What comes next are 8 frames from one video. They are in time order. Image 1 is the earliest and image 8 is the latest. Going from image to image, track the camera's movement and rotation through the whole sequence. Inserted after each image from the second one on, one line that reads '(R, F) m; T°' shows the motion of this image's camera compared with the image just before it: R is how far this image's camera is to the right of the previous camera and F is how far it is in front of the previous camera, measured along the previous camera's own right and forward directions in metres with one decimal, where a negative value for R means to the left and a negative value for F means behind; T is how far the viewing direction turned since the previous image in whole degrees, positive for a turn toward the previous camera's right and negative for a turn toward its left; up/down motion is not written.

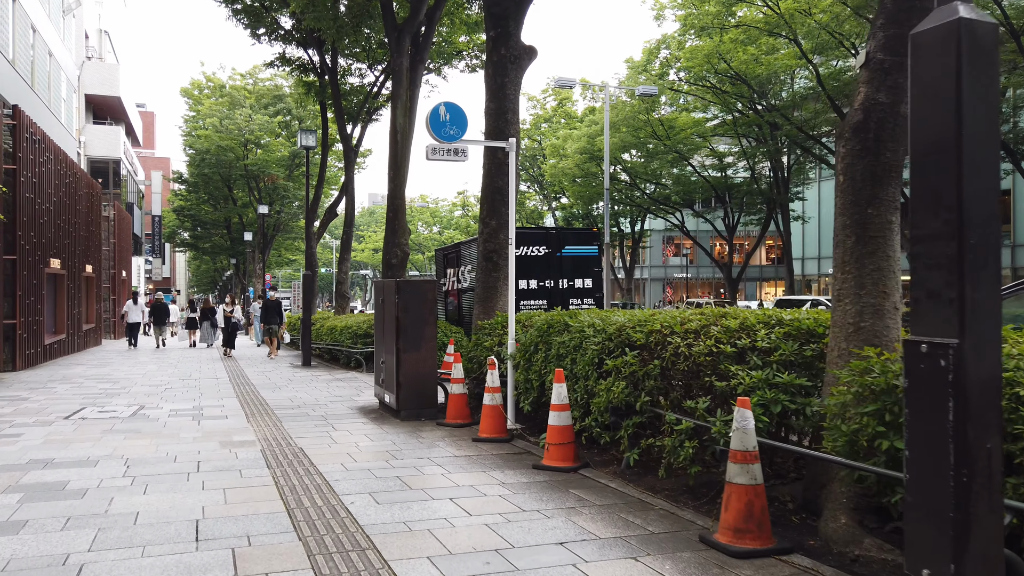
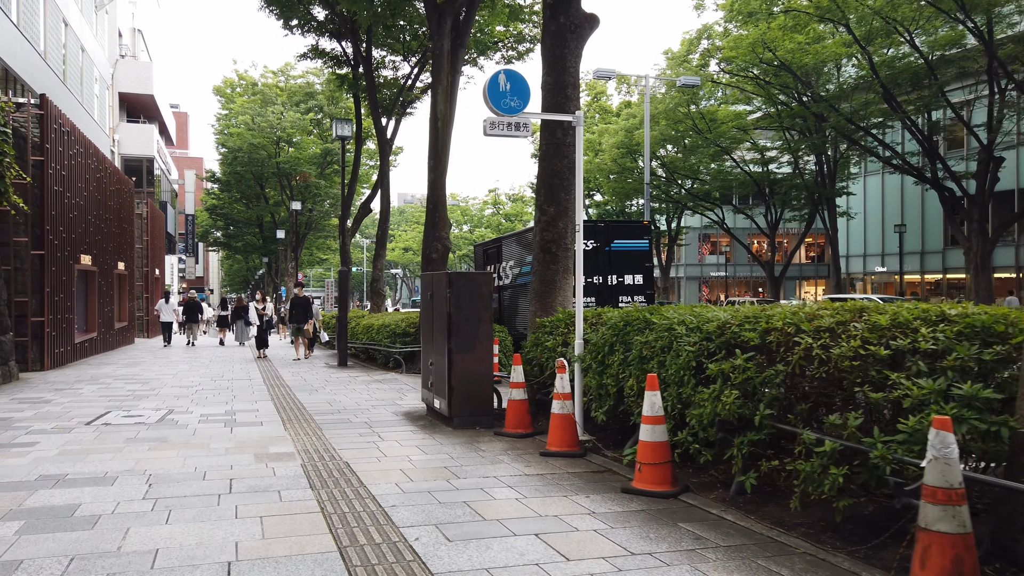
(-0.4, +0.9) m; -2°
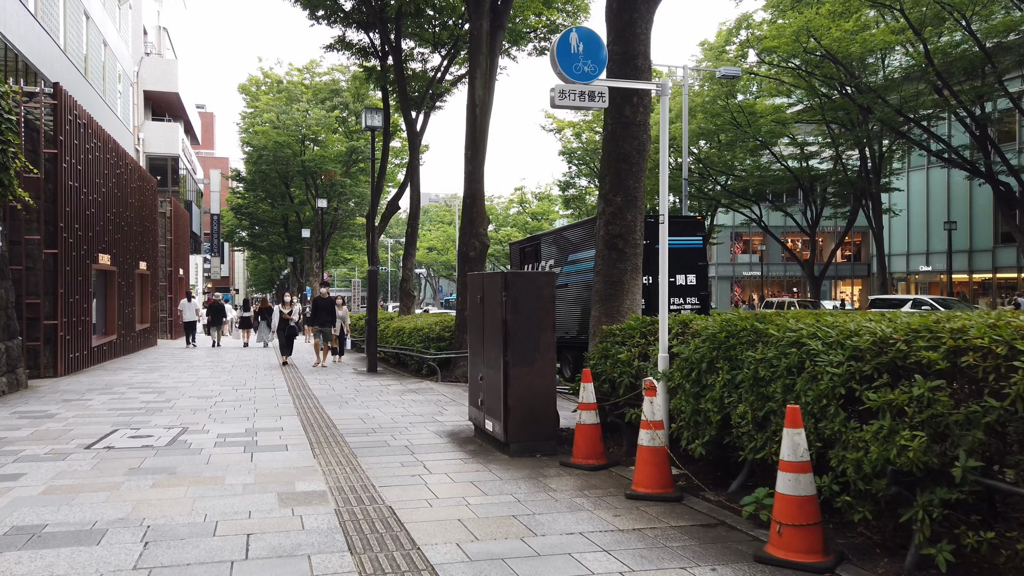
(-0.4, +1.1) m; -2°
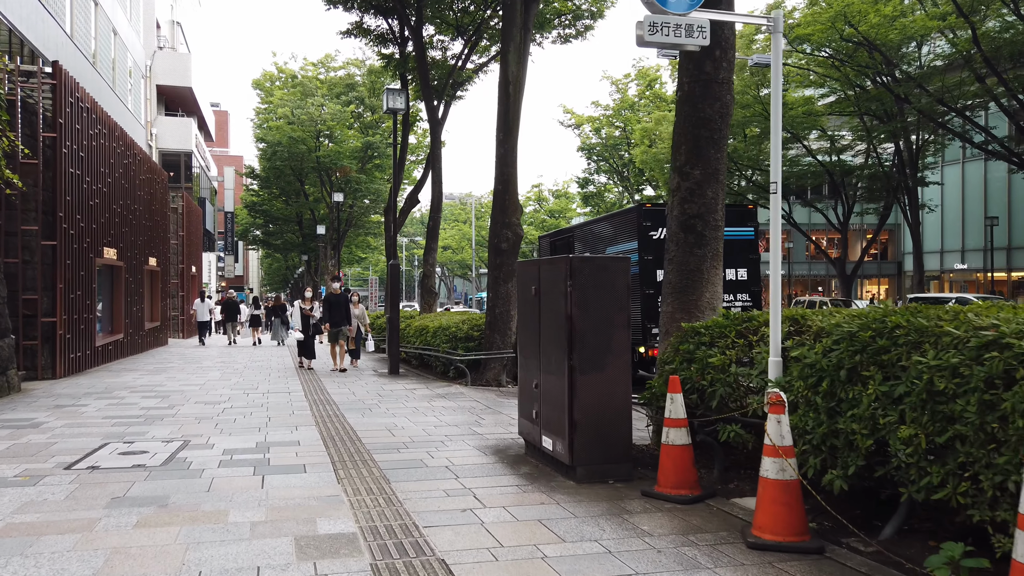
(-0.4, +1.2) m; -1°
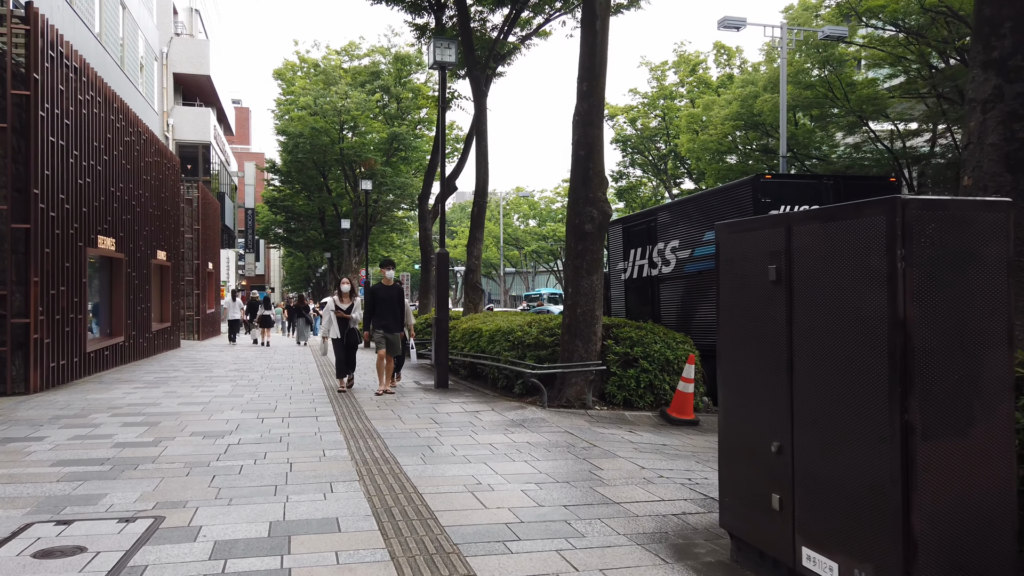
(-0.8, +2.7) m; -1°
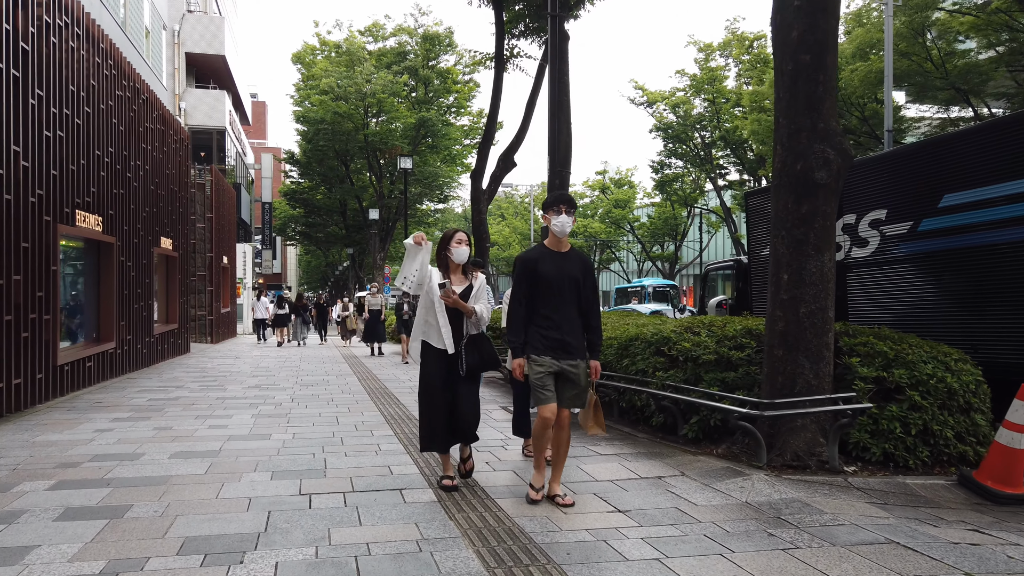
(-1.4, +3.6) m; -1°
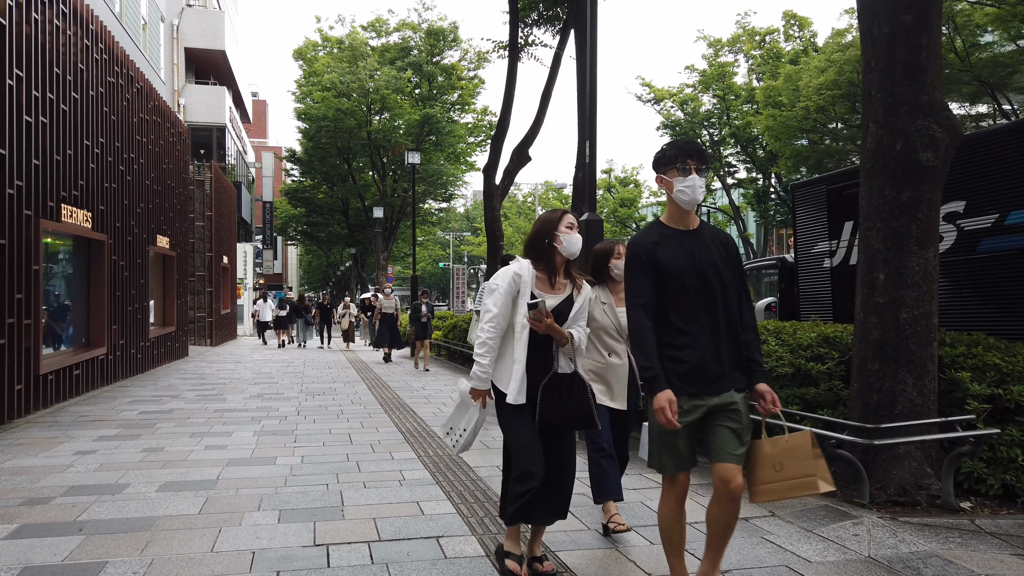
(-0.3, +0.9) m; 0°
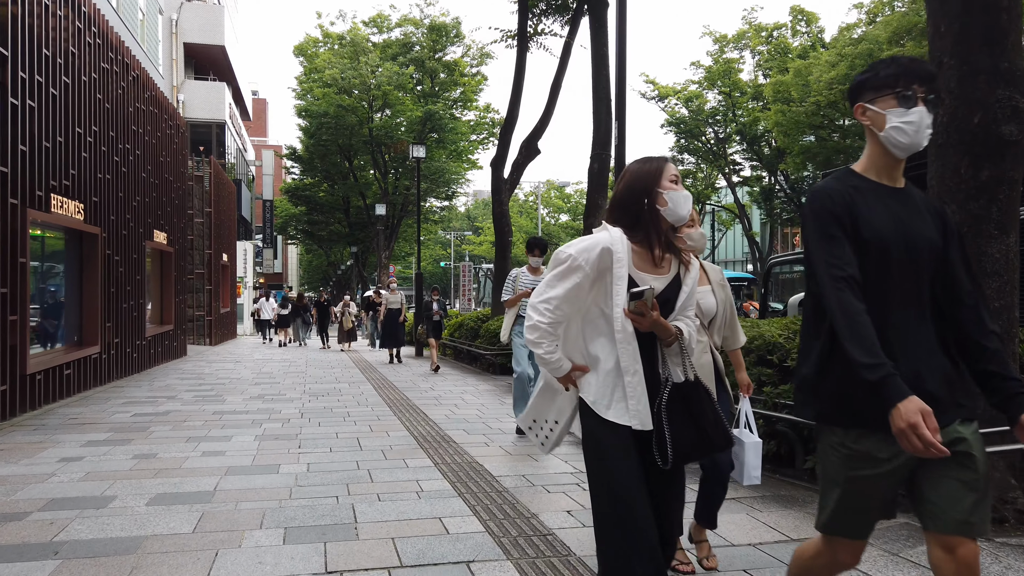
(-0.2, +0.6) m; 0°
